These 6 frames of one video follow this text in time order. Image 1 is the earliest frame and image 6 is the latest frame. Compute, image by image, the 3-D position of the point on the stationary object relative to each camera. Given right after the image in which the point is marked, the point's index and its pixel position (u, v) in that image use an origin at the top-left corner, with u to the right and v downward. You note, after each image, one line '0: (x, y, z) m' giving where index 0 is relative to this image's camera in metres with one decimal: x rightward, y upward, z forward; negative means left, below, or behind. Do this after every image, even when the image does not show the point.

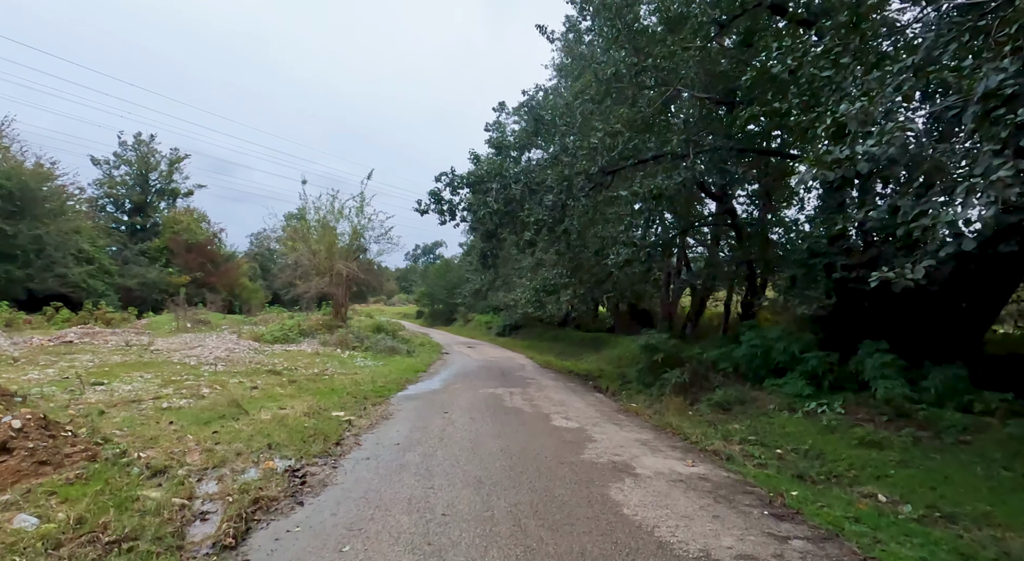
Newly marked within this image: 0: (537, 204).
0: (+0.6, +1.8, +12.2) m
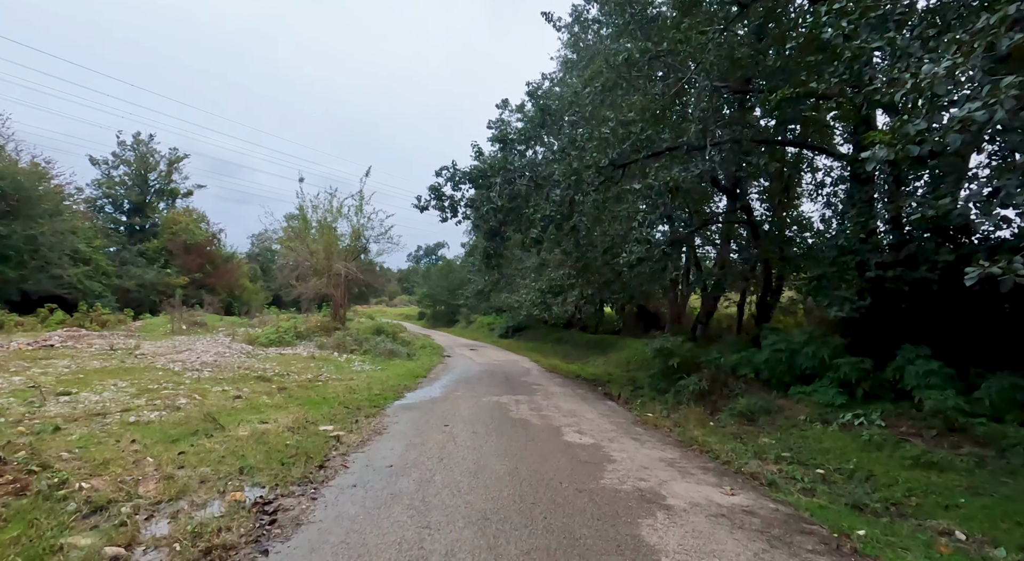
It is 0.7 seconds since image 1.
0: (+0.7, +1.8, +11.5) m
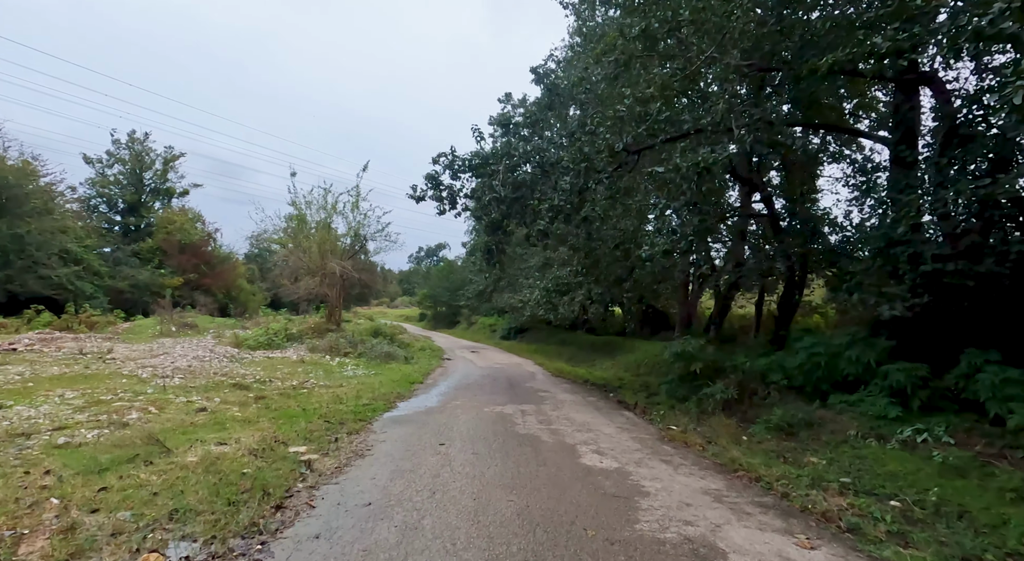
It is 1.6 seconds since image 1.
0: (+0.8, +1.8, +10.5) m
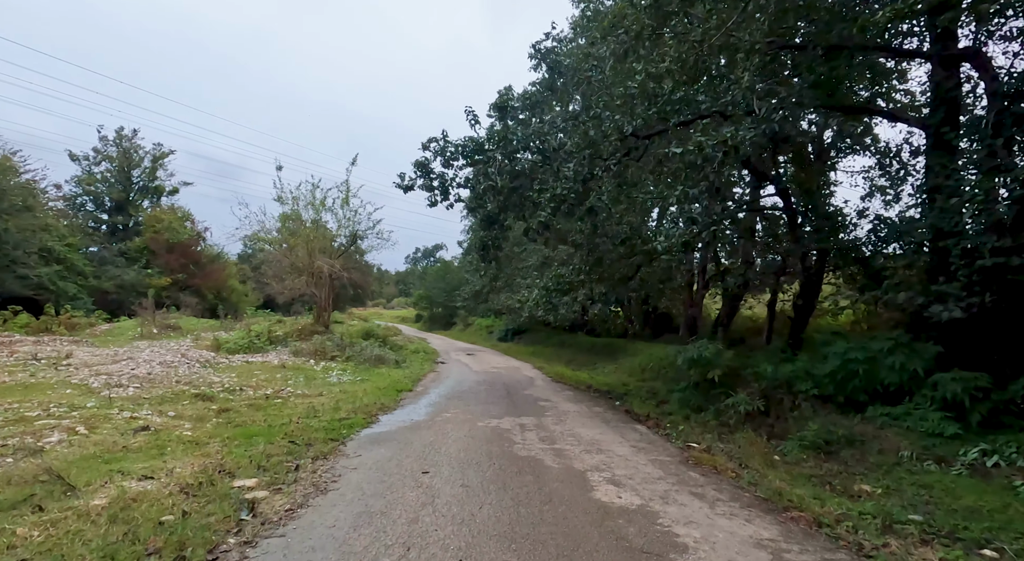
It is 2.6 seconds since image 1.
0: (+0.7, +1.9, +9.5) m
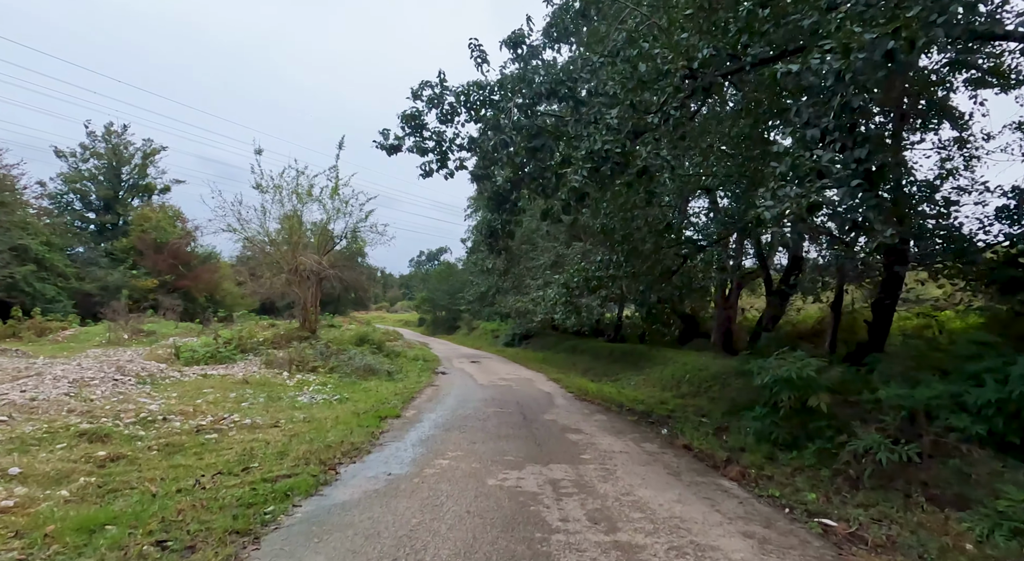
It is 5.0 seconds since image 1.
0: (+1.0, +2.0, +7.1) m
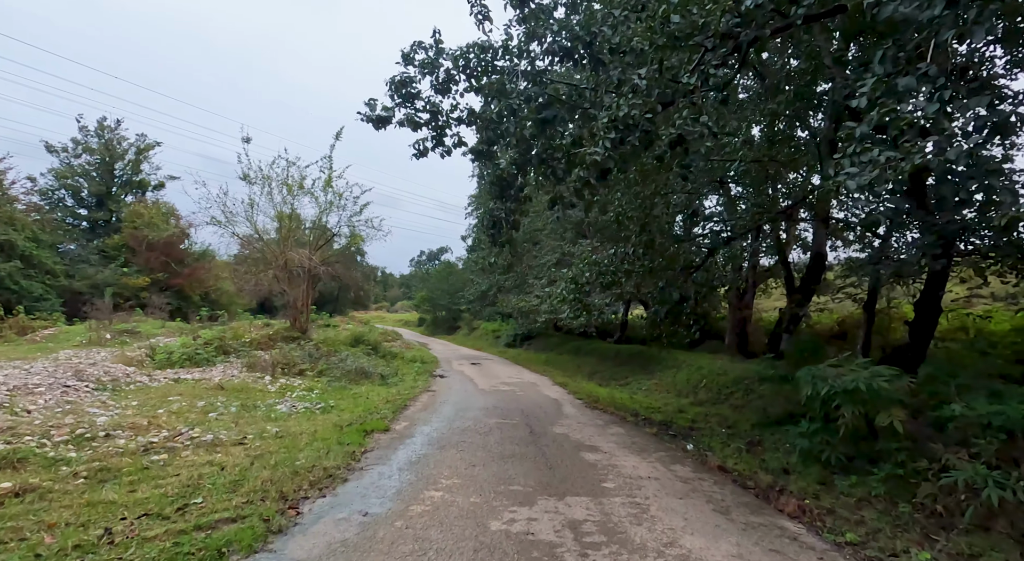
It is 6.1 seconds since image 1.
0: (+1.1, +2.1, +6.0) m
